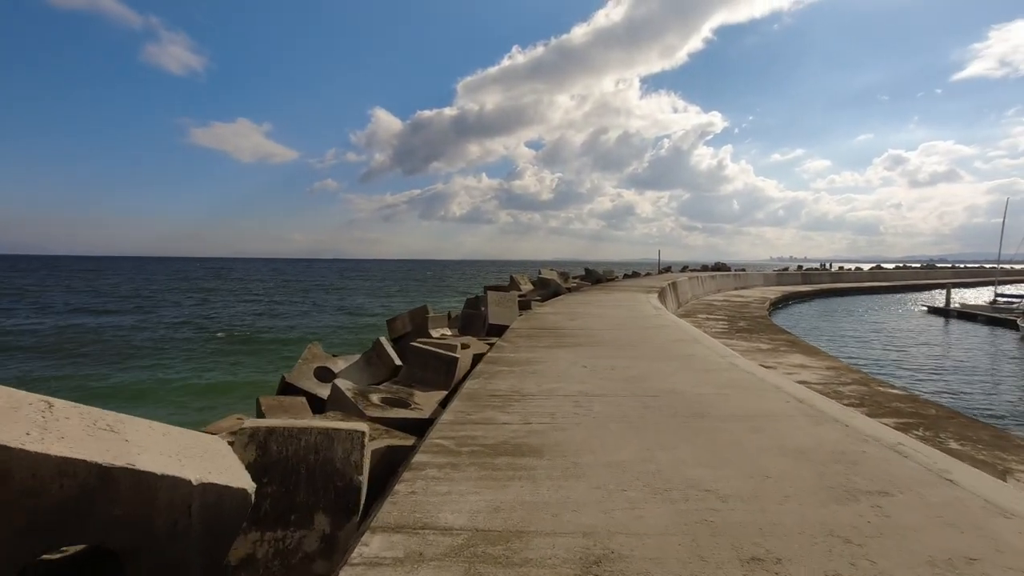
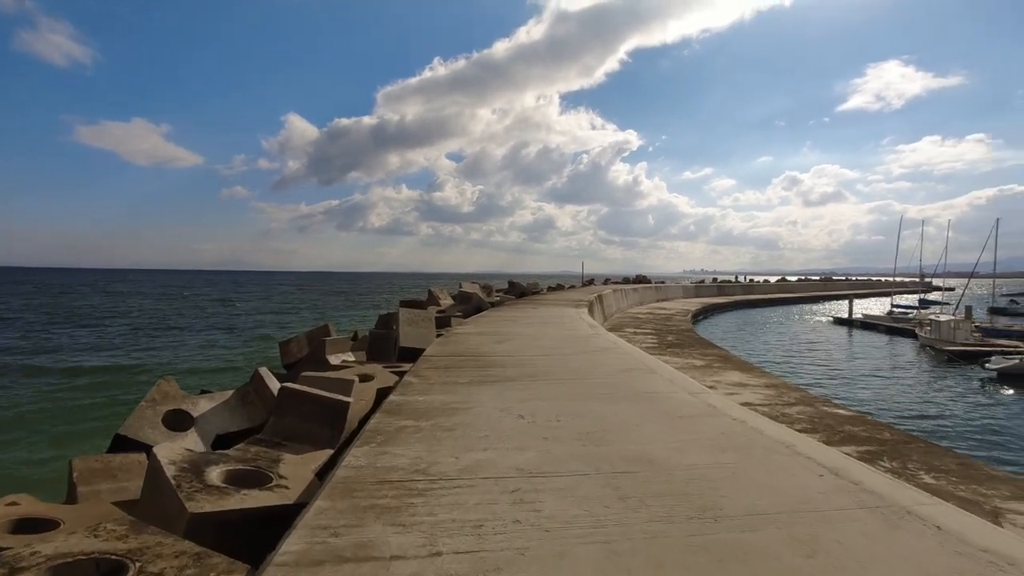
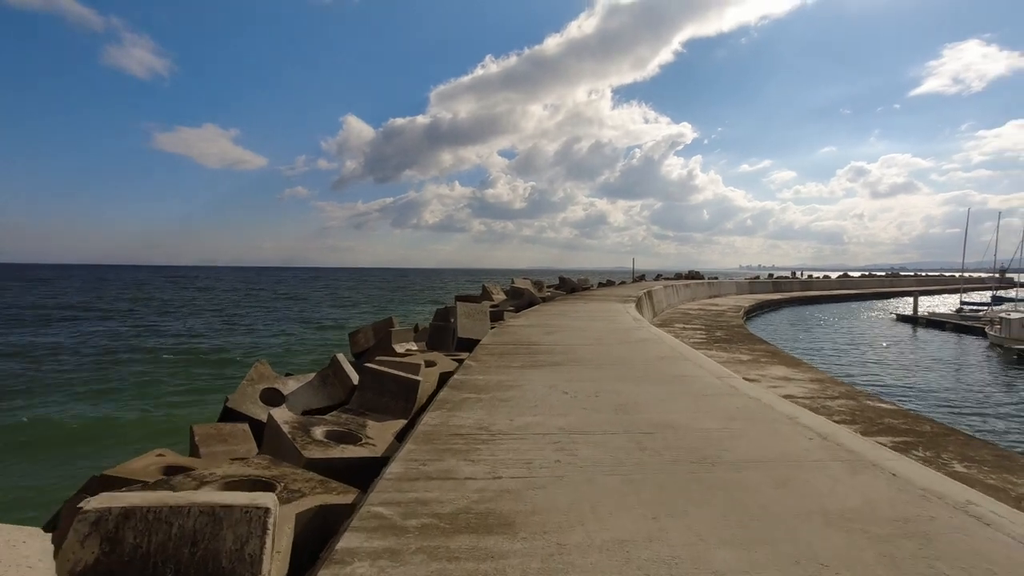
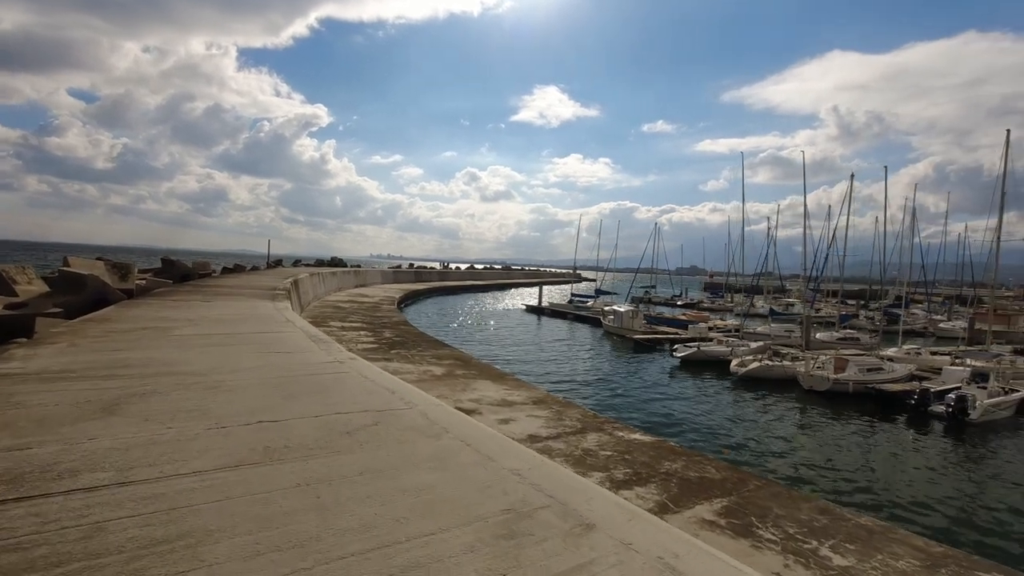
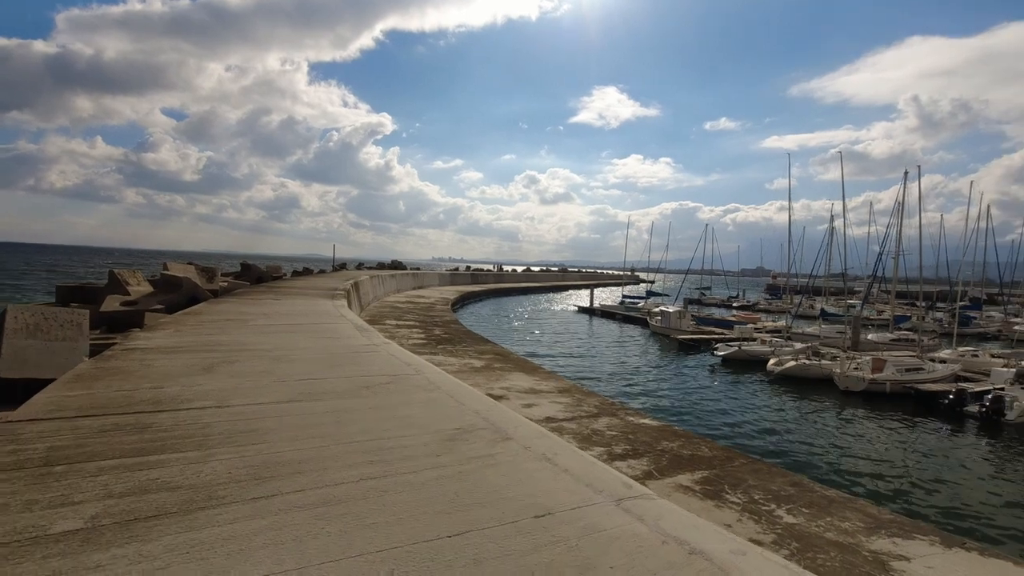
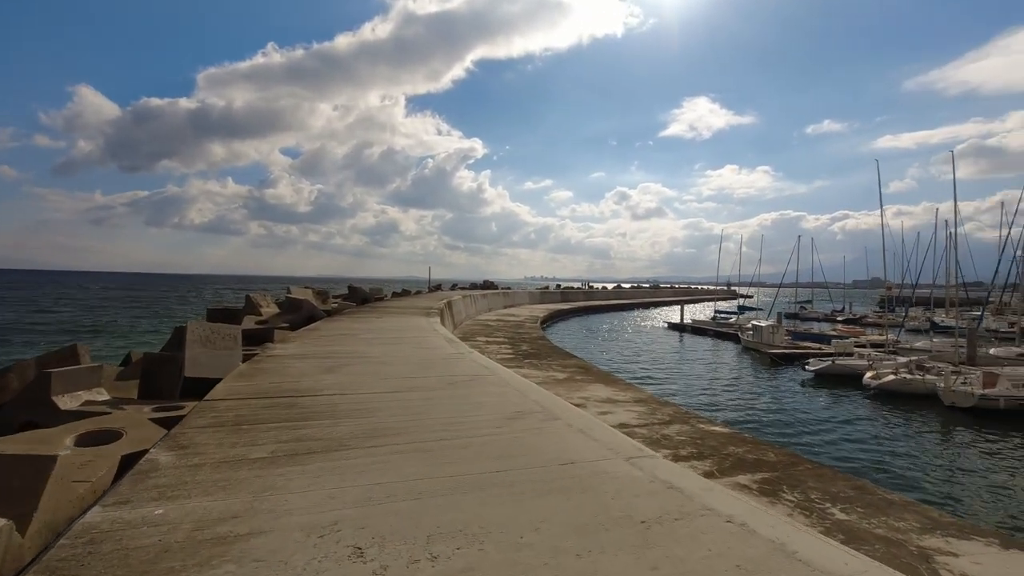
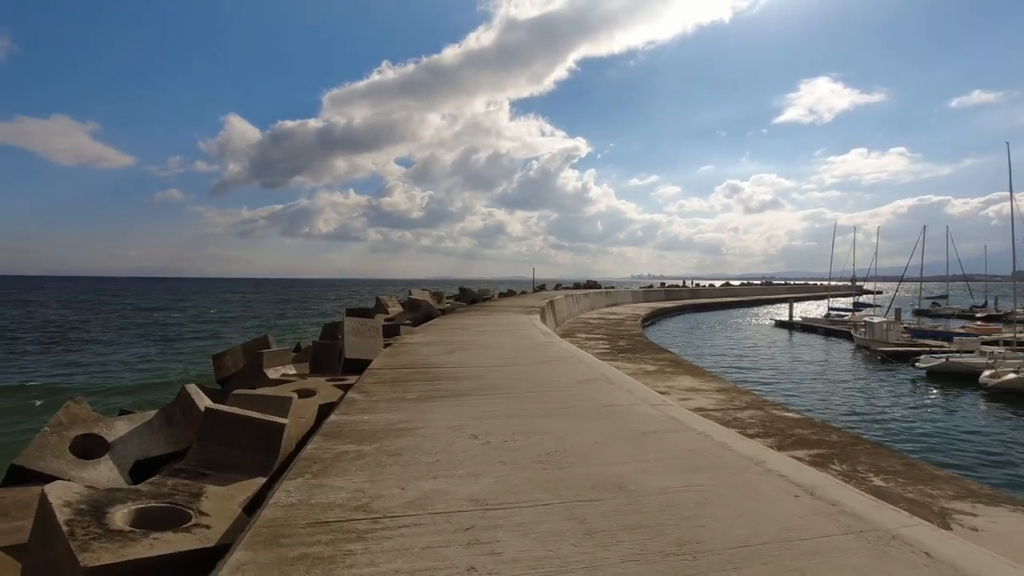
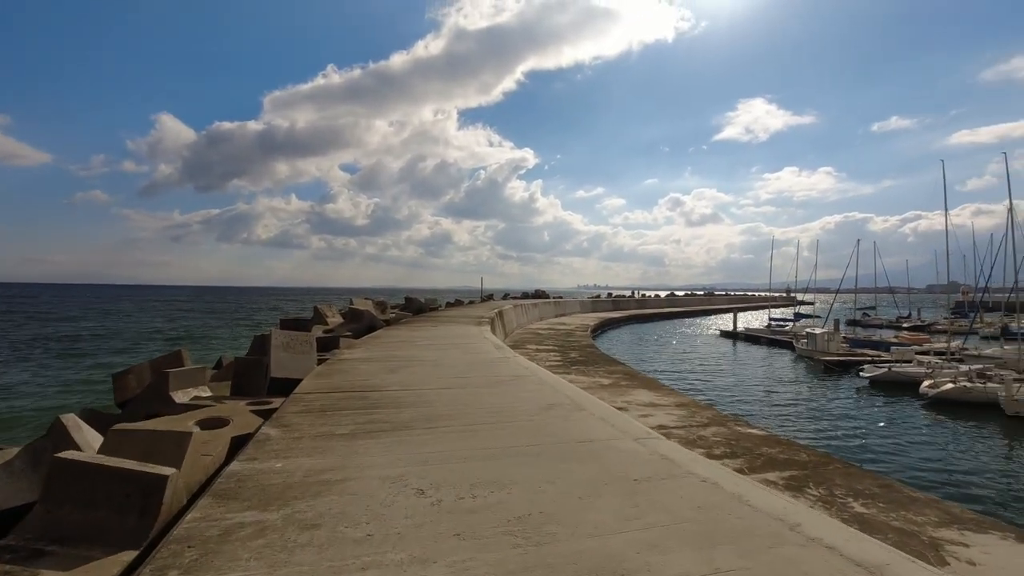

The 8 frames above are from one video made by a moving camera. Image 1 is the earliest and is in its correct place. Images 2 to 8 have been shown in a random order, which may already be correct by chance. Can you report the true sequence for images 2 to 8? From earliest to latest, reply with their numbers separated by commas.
3, 2, 7, 8, 6, 5, 4
